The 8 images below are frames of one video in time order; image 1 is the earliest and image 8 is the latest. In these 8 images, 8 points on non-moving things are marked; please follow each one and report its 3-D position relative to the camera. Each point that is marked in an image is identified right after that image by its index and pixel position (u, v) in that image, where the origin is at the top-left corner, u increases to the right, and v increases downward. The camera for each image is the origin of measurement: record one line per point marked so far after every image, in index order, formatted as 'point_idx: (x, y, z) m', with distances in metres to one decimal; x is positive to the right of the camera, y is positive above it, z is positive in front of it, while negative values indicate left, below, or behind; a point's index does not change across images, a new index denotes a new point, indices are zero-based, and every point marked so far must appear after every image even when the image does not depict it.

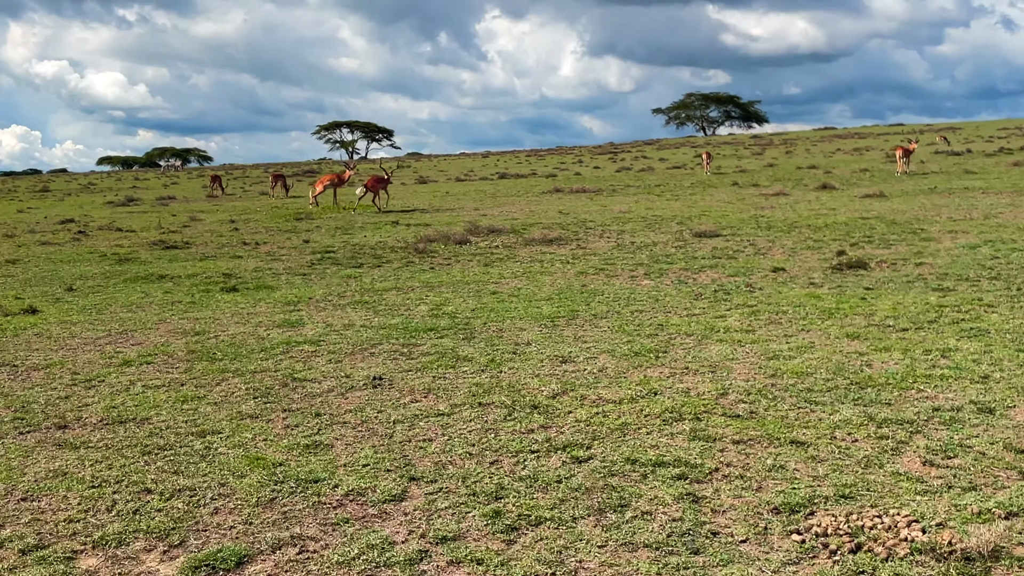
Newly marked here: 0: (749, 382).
0: (+1.4, -0.6, +6.5) m
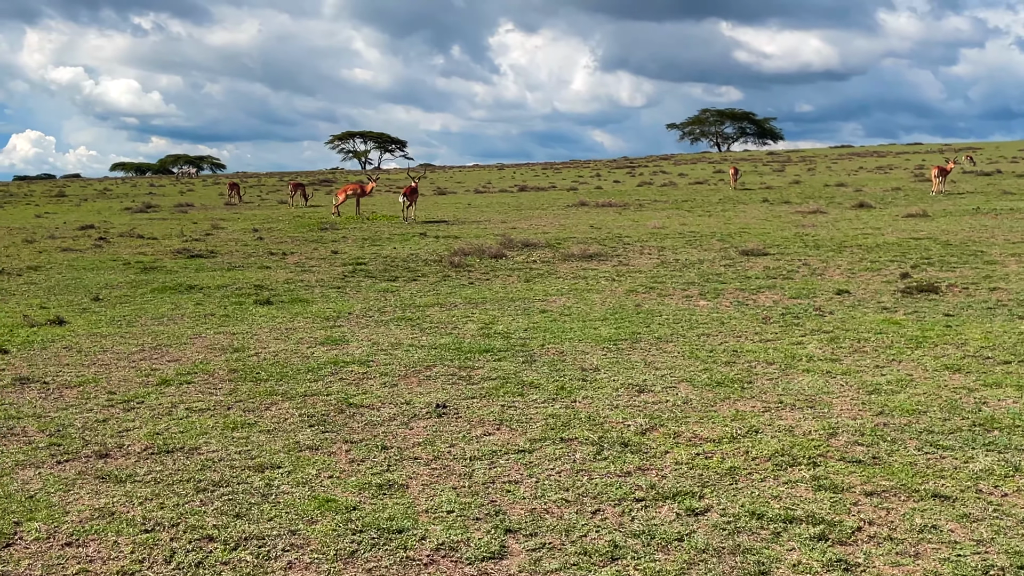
0: (+1.9, -0.7, +5.9) m
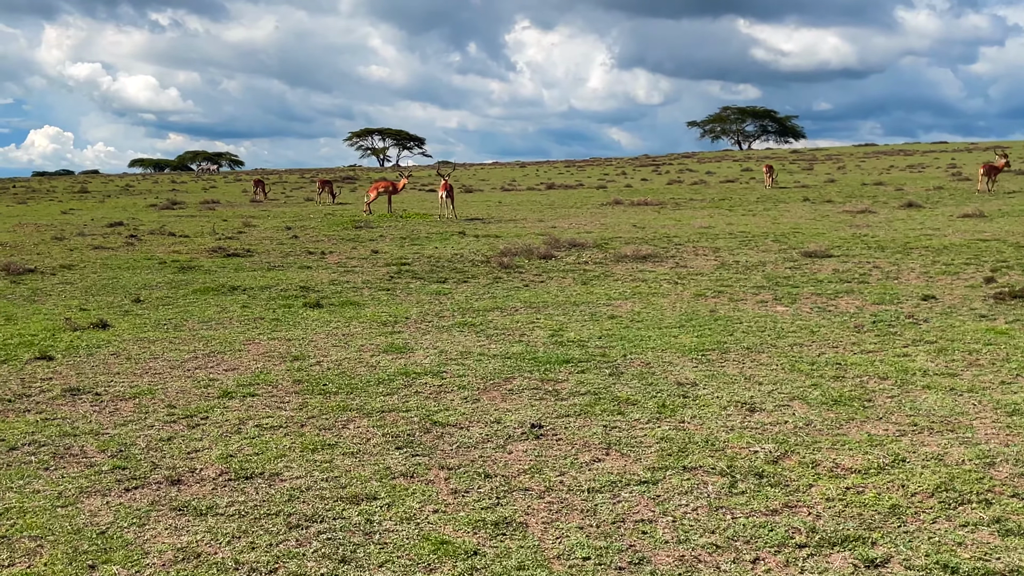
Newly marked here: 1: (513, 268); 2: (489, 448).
0: (+2.5, -0.8, +5.3) m
1: (0.0, +0.3, +15.4) m
2: (-0.1, -0.8, +5.6) m
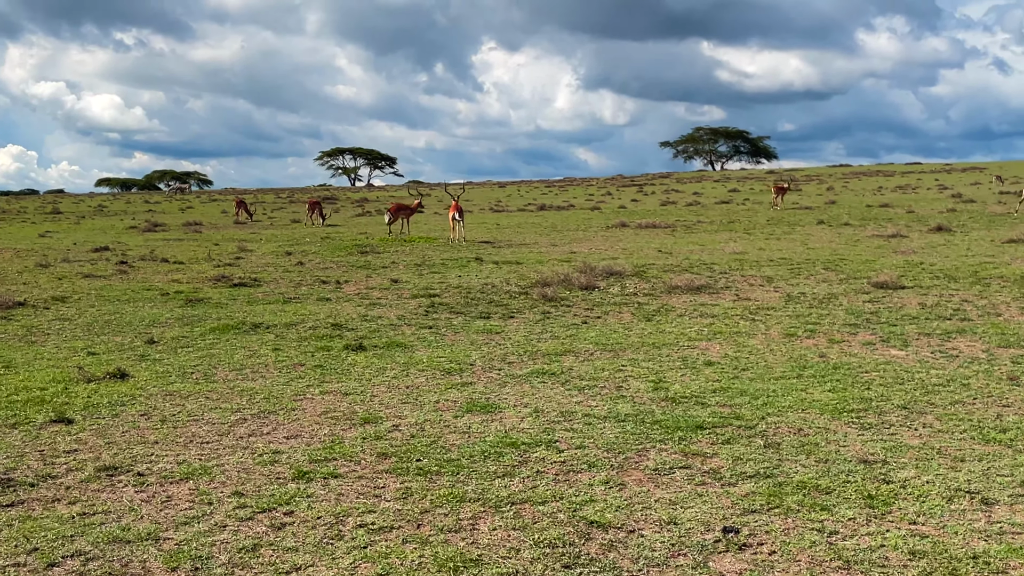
0: (+3.3, -1.1, +4.0) m
1: (+0.6, -0.2, +14.1) m
2: (+0.7, -1.1, +4.3) m
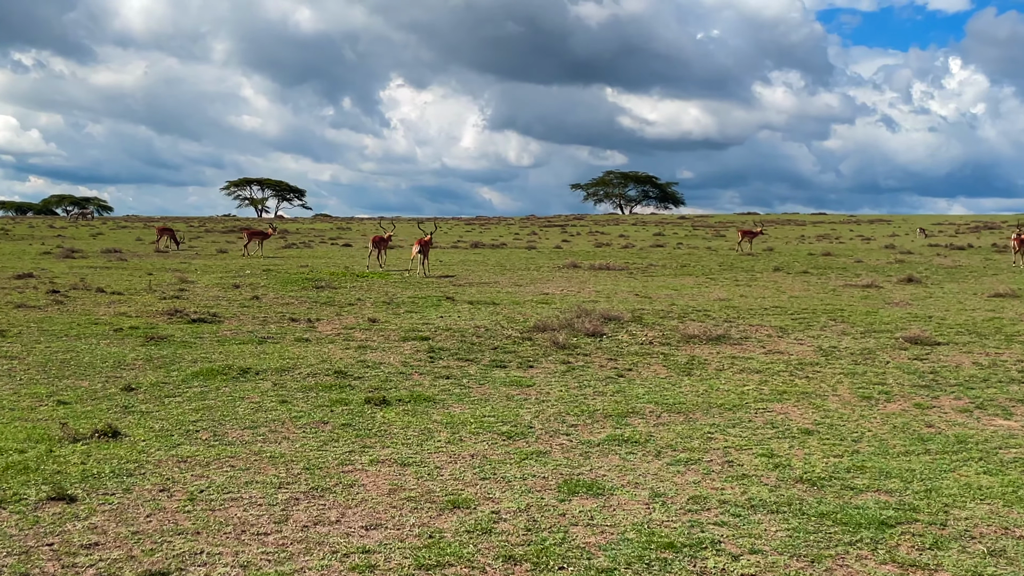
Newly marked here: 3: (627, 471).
0: (+4.2, -1.4, +3.0) m
1: (+0.7, -0.7, +12.8) m
2: (+1.6, -1.4, +3.0) m
3: (+0.7, -1.1, +6.8) m
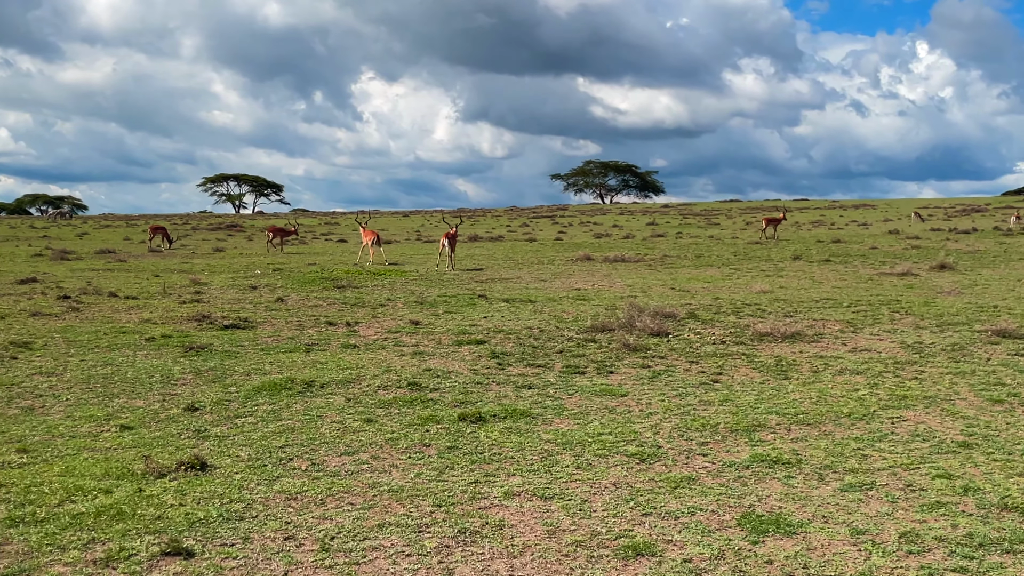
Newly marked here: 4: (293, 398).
0: (+5.2, -1.4, +2.3) m
1: (+1.5, -0.7, +12.1) m
2: (+2.6, -1.4, +2.3) m
3: (+1.6, -1.2, +6.0) m
4: (-1.9, -1.0, +9.6) m
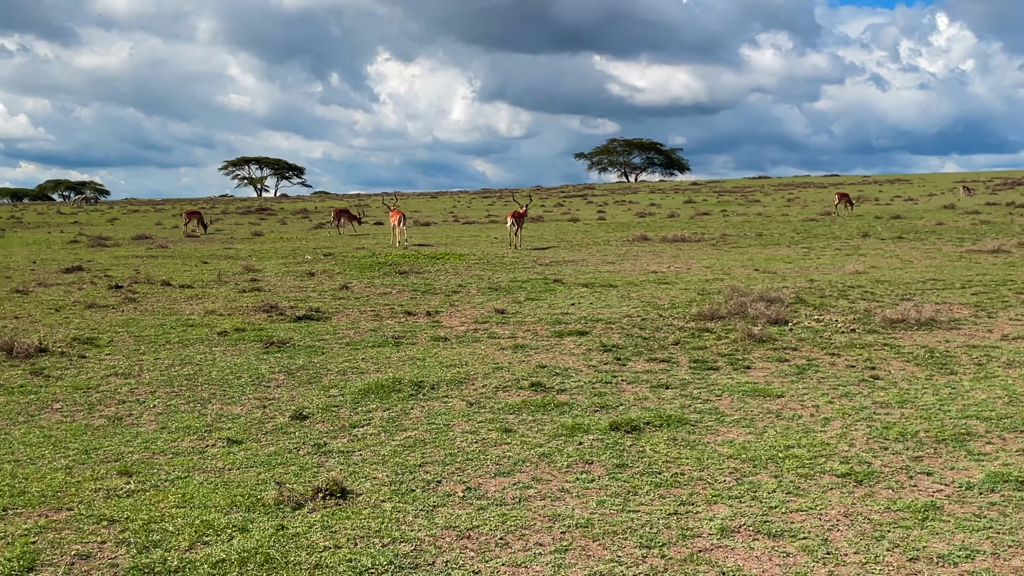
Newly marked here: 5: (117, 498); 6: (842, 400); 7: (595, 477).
0: (+6.1, -1.3, +1.1) m
1: (+2.7, -0.6, +11.0) m
2: (+3.5, -1.4, +1.2) m
3: (+2.6, -1.1, +4.9) m
4: (-0.8, -0.9, +8.5) m
5: (-2.2, -1.2, +6.0) m
6: (+2.5, -0.9, +8.2) m
7: (+0.5, -1.1, +6.2) m
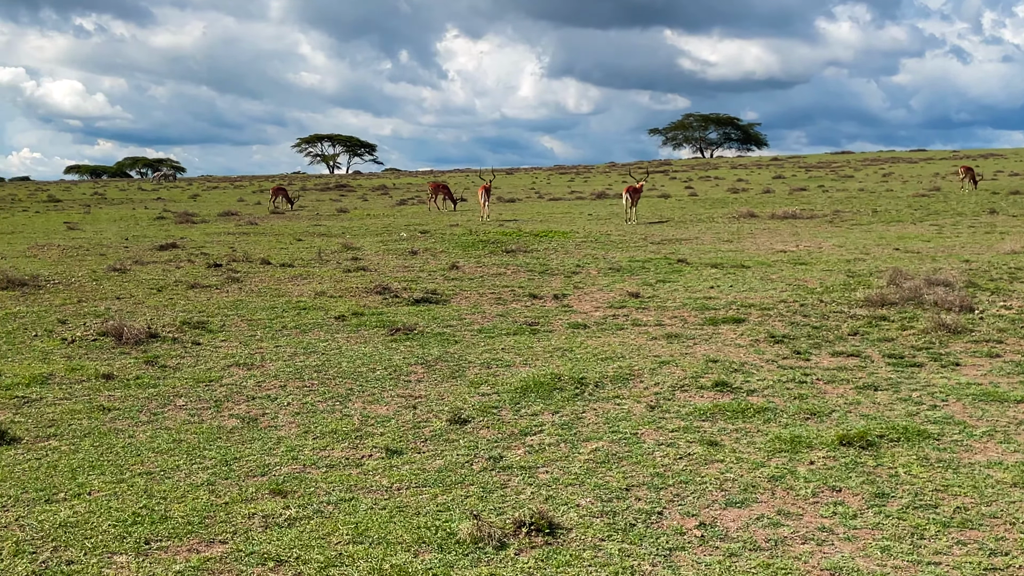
0: (+6.9, -1.4, -0.4) m
1: (+4.1, -0.4, +9.6) m
2: (+4.3, -1.5, -0.2) m
3: (+3.7, -1.1, +3.6) m
4: (+0.4, -0.8, +7.4) m
5: (-1.1, -1.1, +5.0) m
6: (+3.7, -0.8, +6.8) m
7: (+1.6, -1.0, +5.0) m
